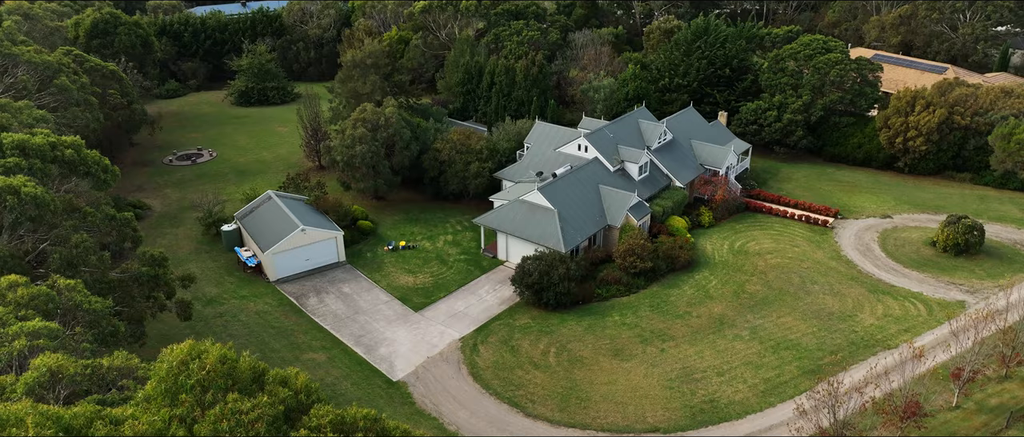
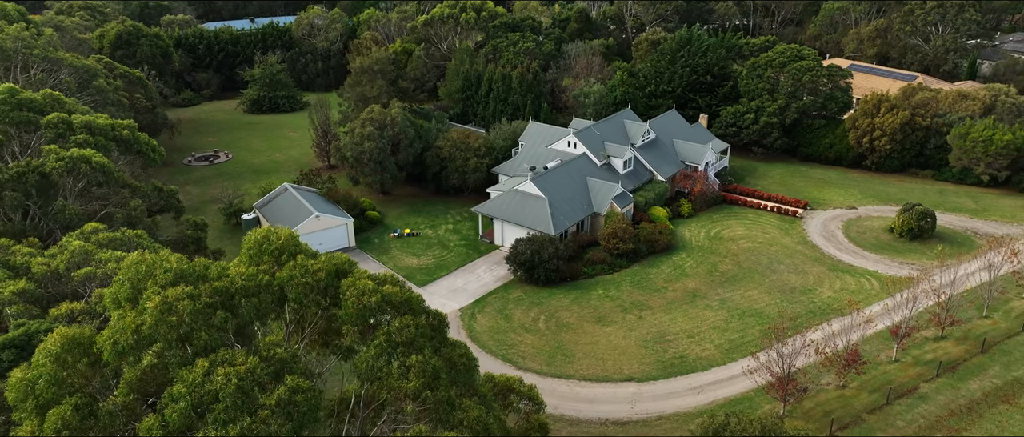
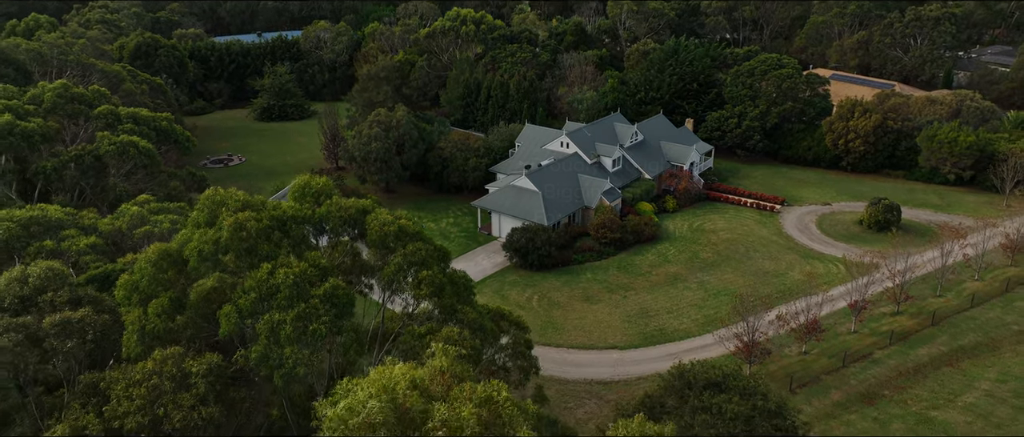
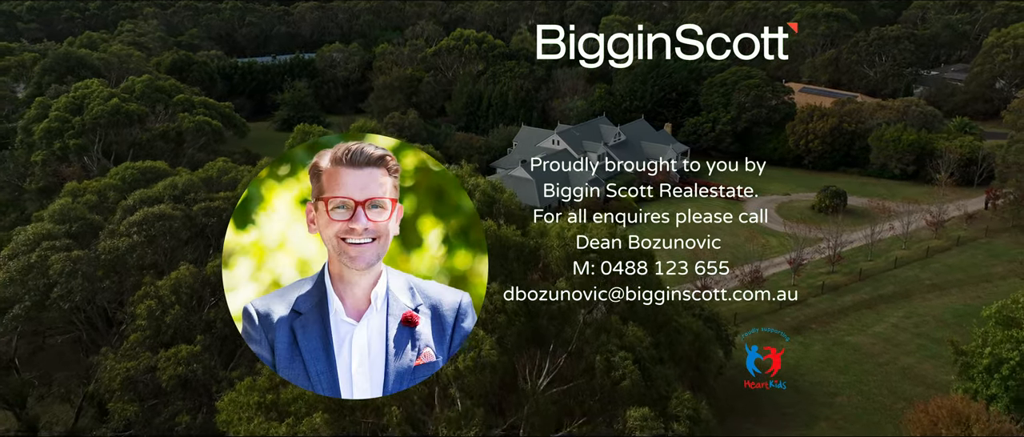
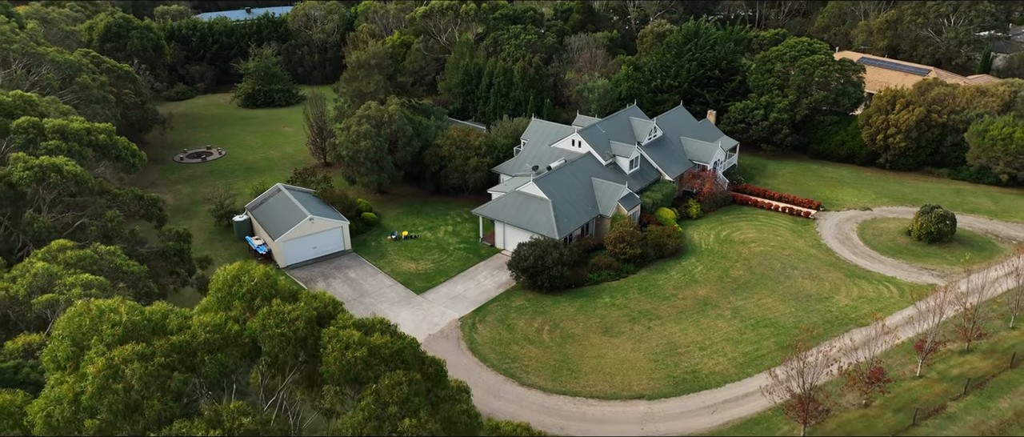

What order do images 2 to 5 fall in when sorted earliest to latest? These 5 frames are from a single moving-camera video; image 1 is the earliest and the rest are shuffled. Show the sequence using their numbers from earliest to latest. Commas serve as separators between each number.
5, 2, 3, 4
